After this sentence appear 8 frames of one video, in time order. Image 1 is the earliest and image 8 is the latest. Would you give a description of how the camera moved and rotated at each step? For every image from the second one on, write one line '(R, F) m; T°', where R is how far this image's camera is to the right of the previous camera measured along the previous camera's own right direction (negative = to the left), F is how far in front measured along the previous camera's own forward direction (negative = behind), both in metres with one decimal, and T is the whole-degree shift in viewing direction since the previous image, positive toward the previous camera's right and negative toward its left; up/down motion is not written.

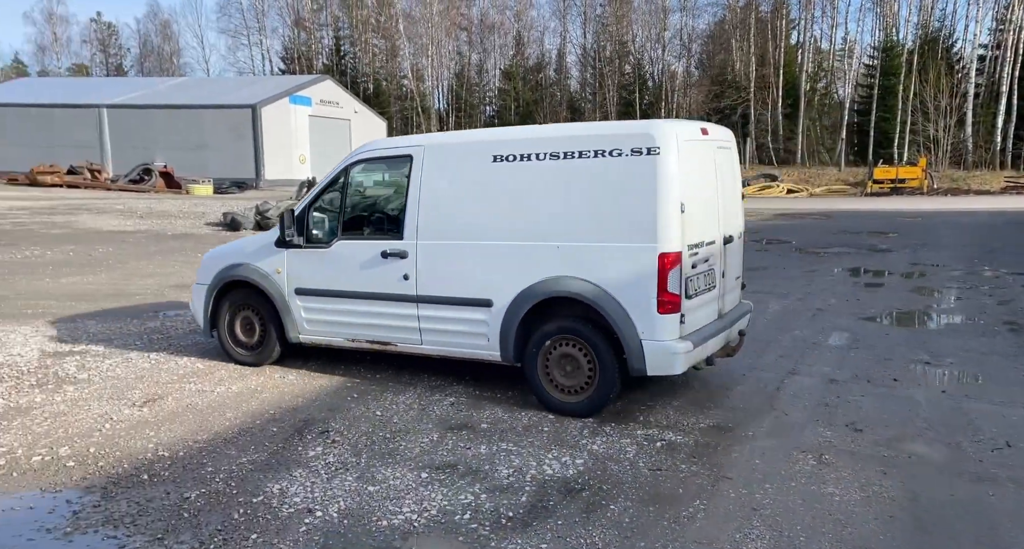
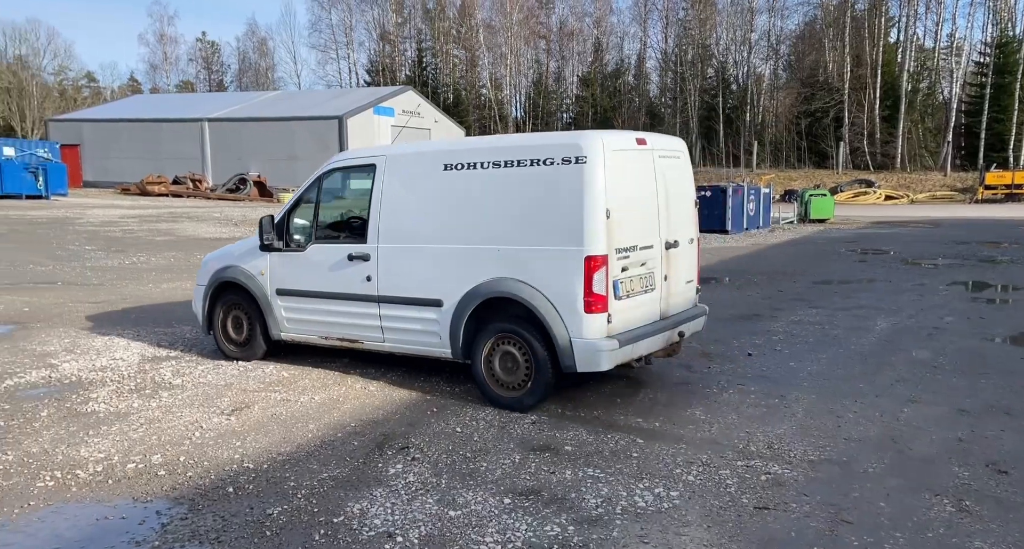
(0.0, +0.1) m; -6°
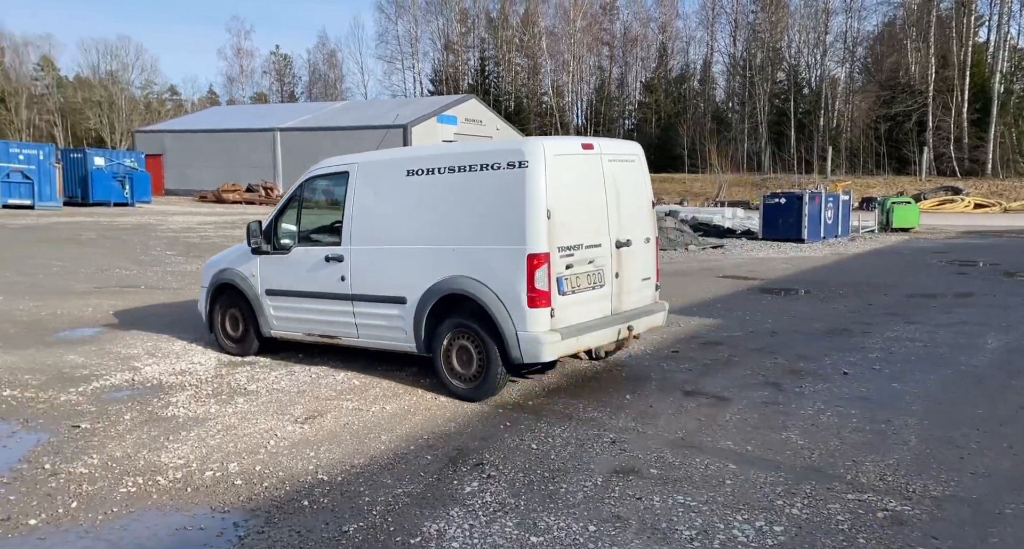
(-0.1, +0.1) m; -5°
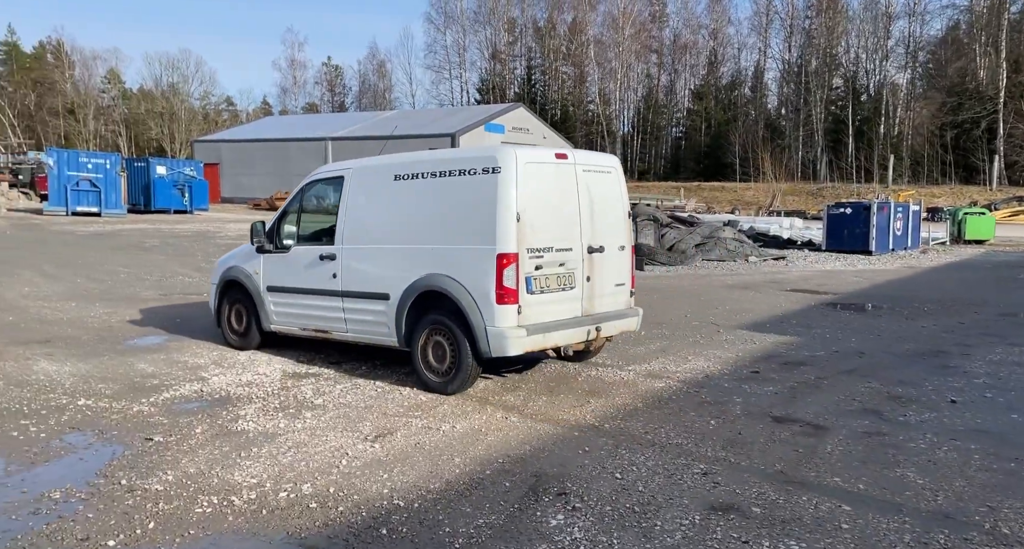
(-0.2, +0.2) m; -4°
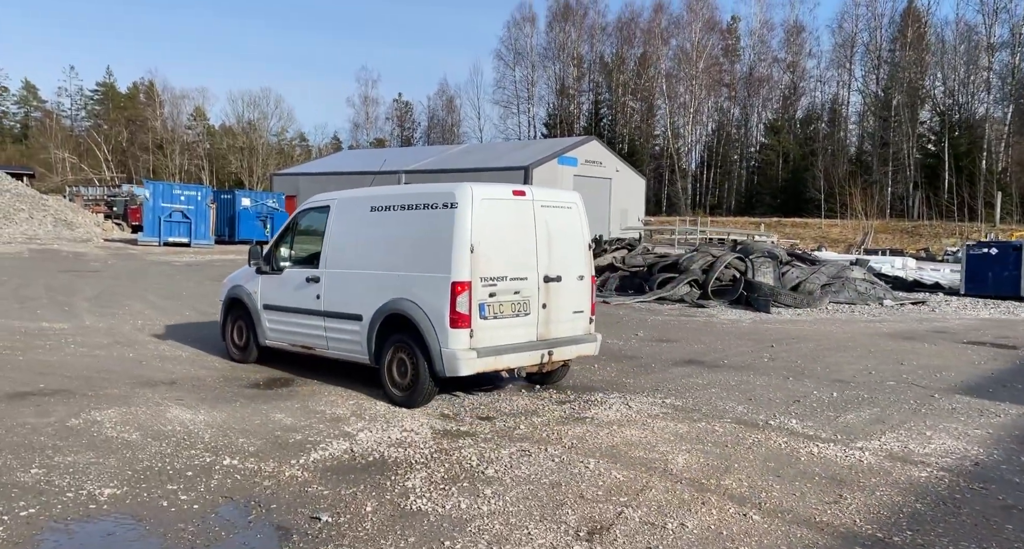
(-0.9, +0.8) m; -6°
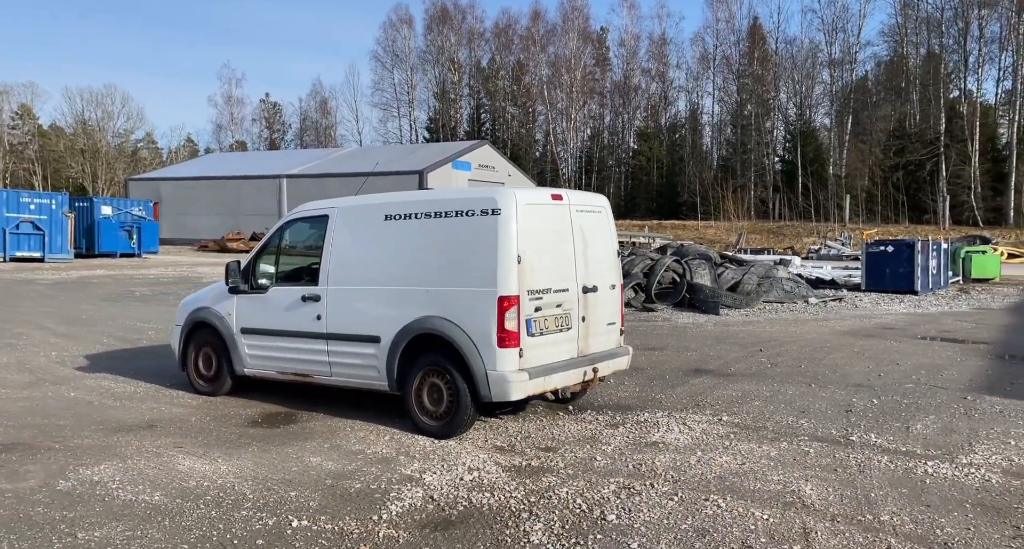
(-1.4, +0.6) m; +9°
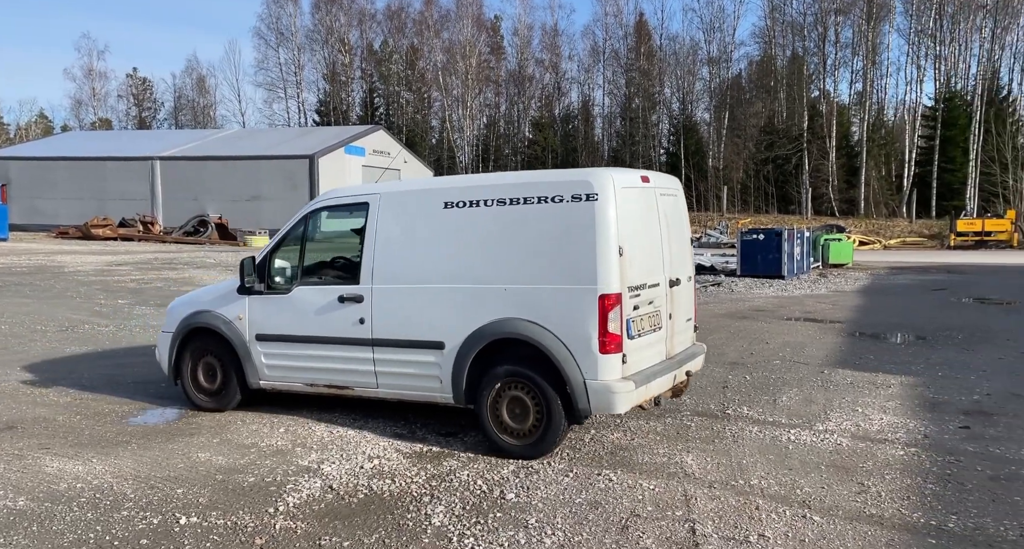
(0.0, -0.1) m; +8°
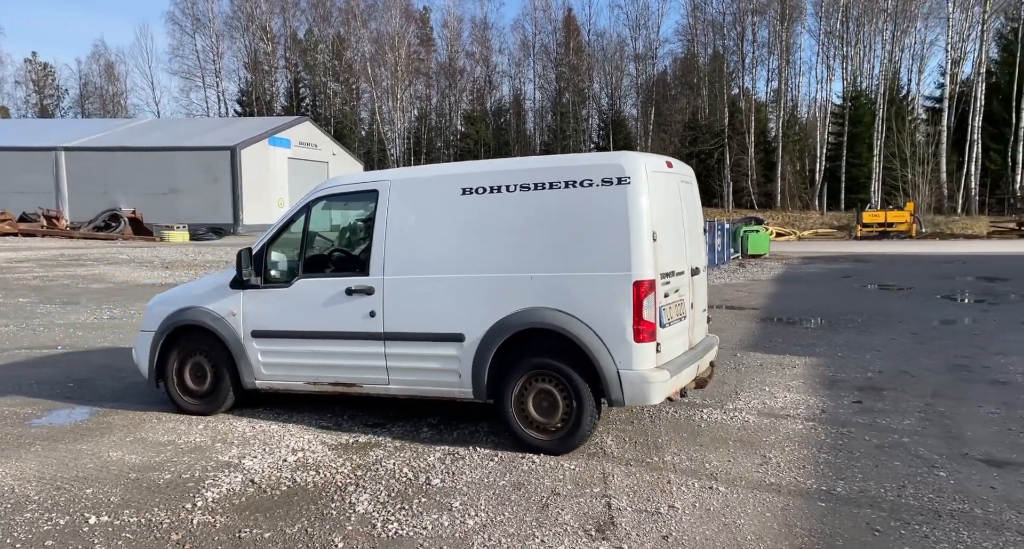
(+0.1, -0.1) m; +5°
